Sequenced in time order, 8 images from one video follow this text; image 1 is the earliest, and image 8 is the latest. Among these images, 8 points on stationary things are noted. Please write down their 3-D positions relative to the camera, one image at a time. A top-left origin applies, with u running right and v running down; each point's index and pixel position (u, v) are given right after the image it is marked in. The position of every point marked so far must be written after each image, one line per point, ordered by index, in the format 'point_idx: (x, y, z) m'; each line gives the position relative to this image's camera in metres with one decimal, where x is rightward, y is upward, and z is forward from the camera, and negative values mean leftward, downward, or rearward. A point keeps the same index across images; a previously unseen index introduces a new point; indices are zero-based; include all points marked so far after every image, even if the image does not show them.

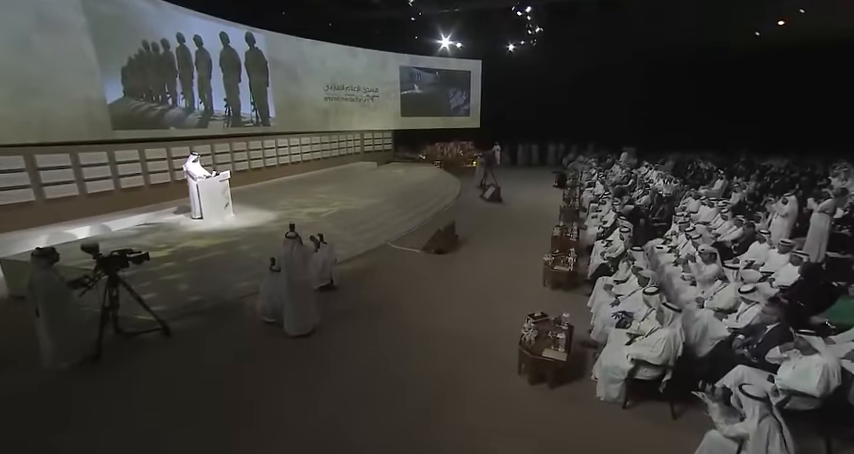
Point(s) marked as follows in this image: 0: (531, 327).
0: (+0.9, -0.9, +3.5) m
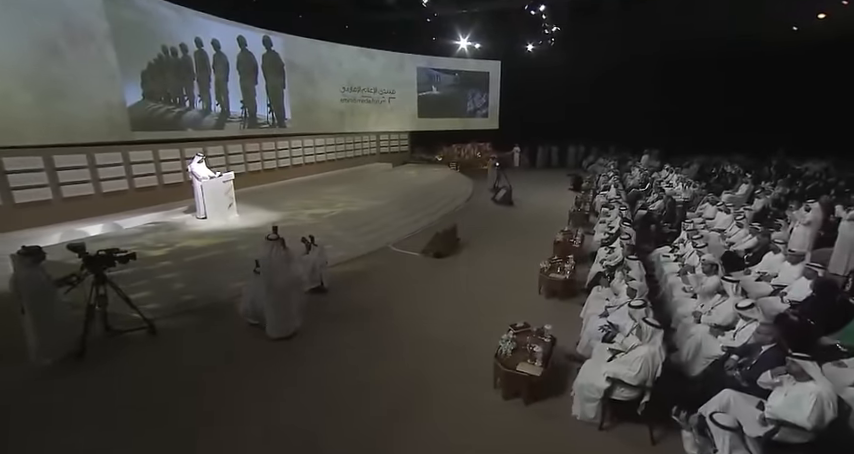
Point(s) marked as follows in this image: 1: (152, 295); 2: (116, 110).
0: (+0.7, -0.9, +3.4) m
1: (-3.3, -0.8, +4.8) m
2: (-5.7, +2.2, +7.7) m
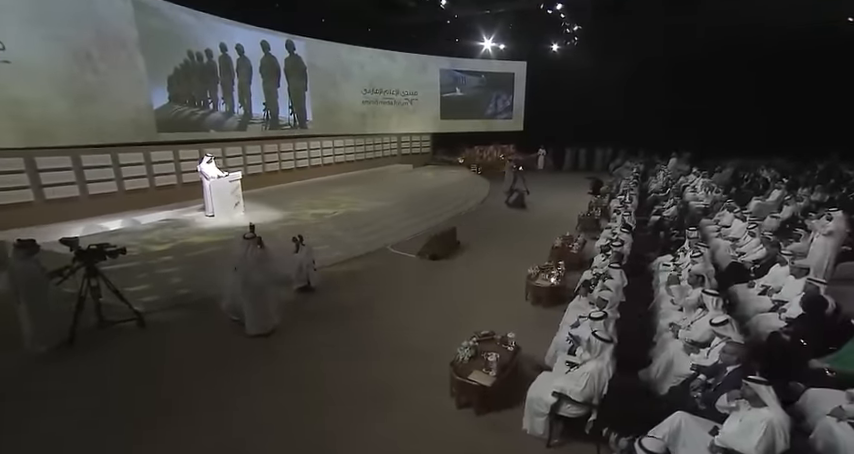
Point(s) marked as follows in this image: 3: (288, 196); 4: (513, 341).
0: (+0.3, -1.0, +3.3) m
1: (-3.5, -0.7, +5.1) m
2: (-5.6, +2.3, +8.1) m
3: (-3.0, +0.7, +8.7) m
4: (+0.7, -0.9, +3.4) m
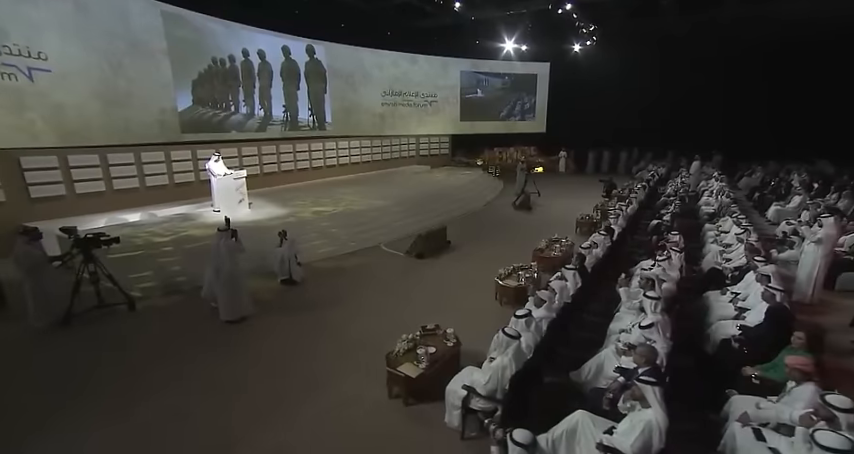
0: (-0.1, -0.9, +3.4) m
1: (-3.8, -0.6, +5.5) m
2: (-5.5, +2.4, +8.8) m
3: (-3.0, +0.7, +9.1) m
4: (+0.2, -0.9, +3.4) m
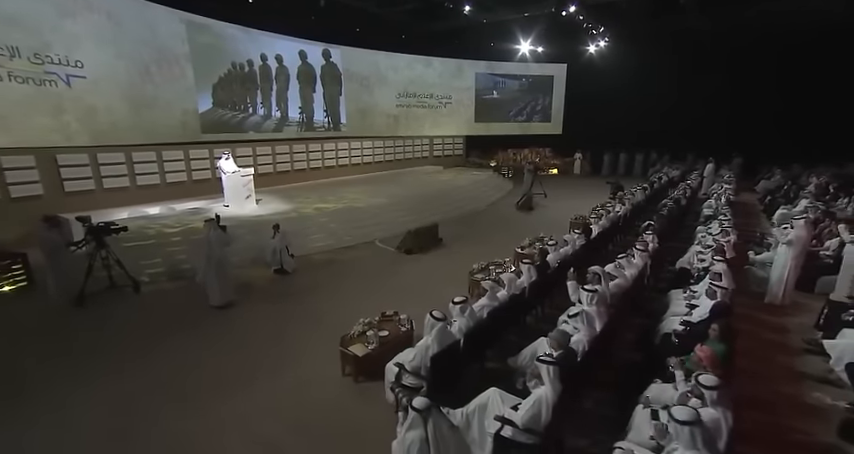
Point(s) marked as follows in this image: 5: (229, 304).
0: (-0.5, -0.9, +3.6) m
1: (-4.0, -0.5, +6.0) m
2: (-5.5, +2.6, +9.4) m
3: (-2.9, +0.8, +9.6) m
4: (-0.2, -0.9, +3.7) m
5: (-2.4, -0.9, +4.9) m
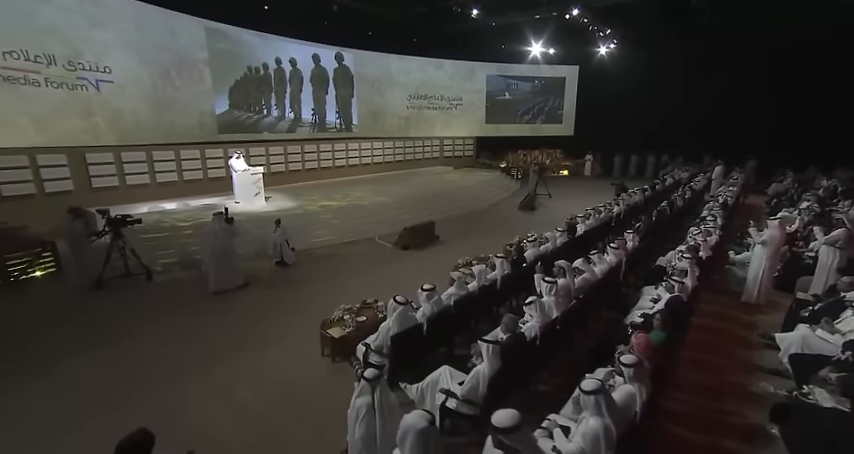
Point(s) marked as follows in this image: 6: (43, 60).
0: (-0.8, -0.8, +3.9) m
1: (-4.1, -0.4, +6.5) m
2: (-5.4, +2.7, +9.9) m
3: (-2.9, +0.9, +10.0) m
4: (-0.4, -0.8, +4.0) m
5: (-2.5, -0.8, +5.3) m
6: (-5.9, +2.6, +6.3) m
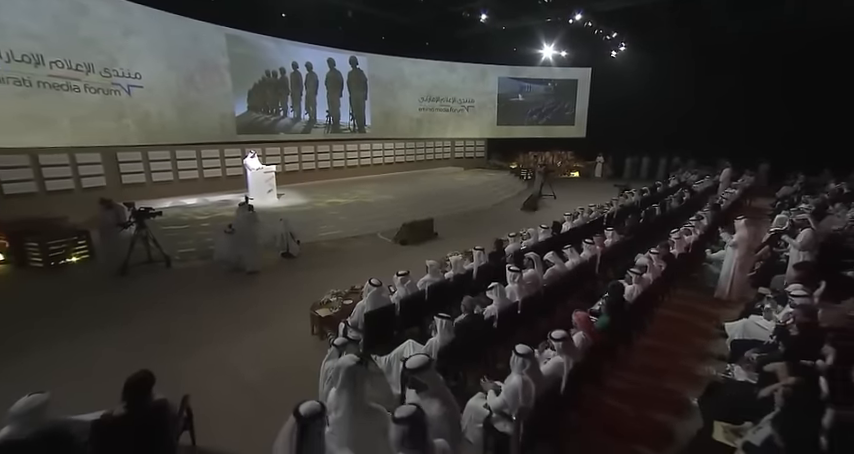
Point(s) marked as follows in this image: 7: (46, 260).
0: (-1.0, -0.7, +4.4) m
1: (-4.2, -0.3, +7.1) m
2: (-5.2, +2.8, +10.6) m
3: (-2.7, +1.0, +10.5) m
4: (-0.6, -0.7, +4.4) m
5: (-2.7, -0.7, +5.8) m
6: (-6.0, +2.7, +7.0) m
7: (-5.4, -0.5, +5.8) m
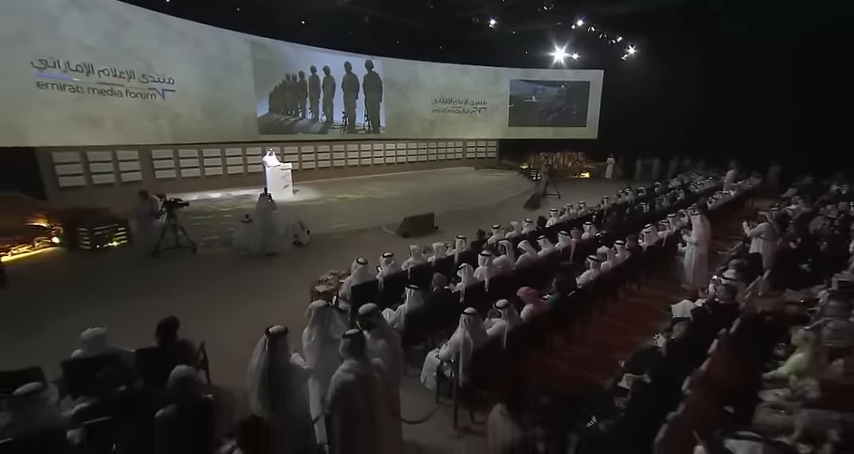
0: (-1.1, -0.6, +5.0) m
1: (-4.2, -0.1, +7.9) m
2: (-5.0, +3.0, +11.4) m
3: (-2.5, +1.2, +11.2) m
4: (-0.8, -0.6, +5.0) m
5: (-2.8, -0.6, +6.5) m
6: (-5.9, +3.0, +7.9) m
7: (-5.5, -0.3, +6.7) m
